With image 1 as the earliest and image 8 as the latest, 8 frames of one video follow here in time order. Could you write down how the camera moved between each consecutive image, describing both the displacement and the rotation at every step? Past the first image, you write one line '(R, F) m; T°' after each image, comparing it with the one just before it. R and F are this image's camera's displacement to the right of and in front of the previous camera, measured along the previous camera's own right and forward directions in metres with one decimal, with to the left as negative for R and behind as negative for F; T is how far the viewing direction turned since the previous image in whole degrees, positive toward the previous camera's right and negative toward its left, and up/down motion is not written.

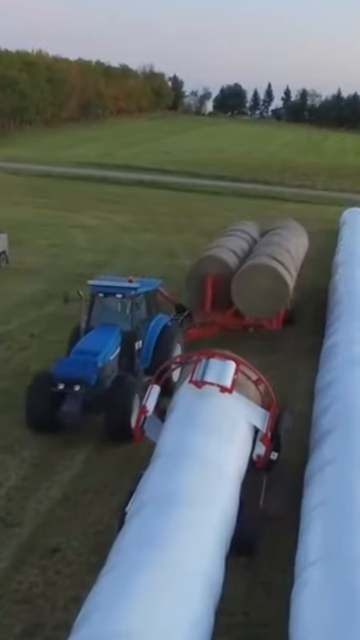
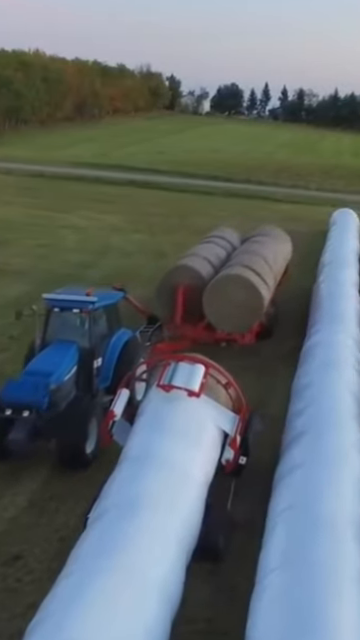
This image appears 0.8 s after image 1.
(+0.3, +0.1) m; 0°
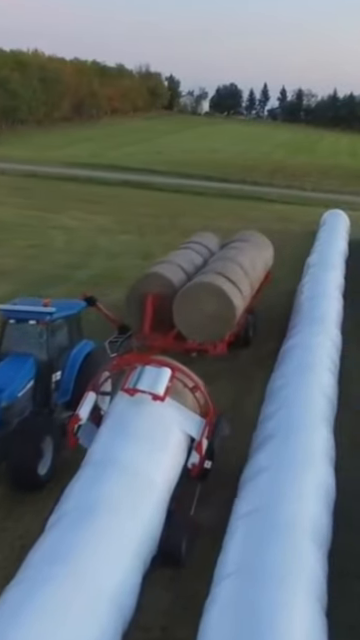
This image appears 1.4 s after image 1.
(+0.3, +0.1) m; 0°
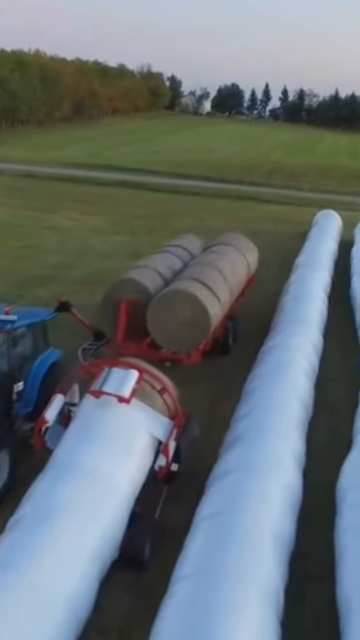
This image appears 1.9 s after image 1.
(+0.3, 0.0) m; 0°
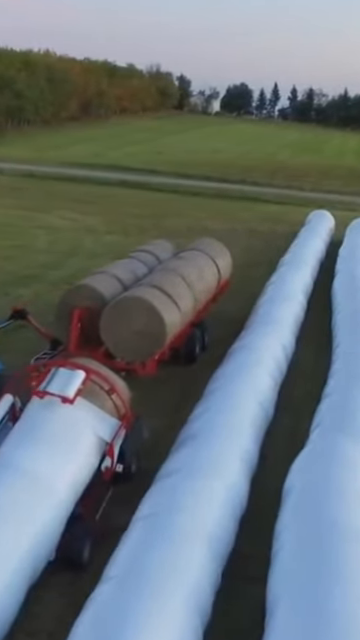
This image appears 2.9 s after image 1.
(+0.6, 0.0) m; -1°
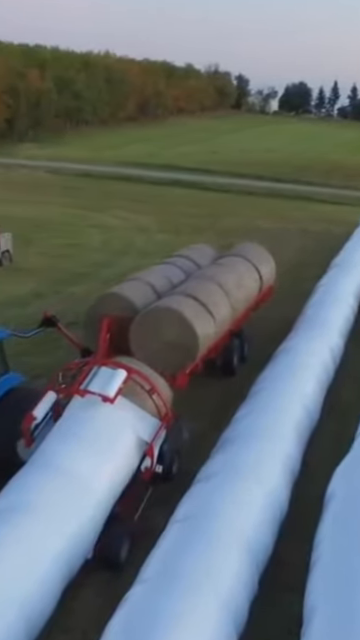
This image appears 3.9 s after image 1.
(+0.1, +0.1) m; -5°
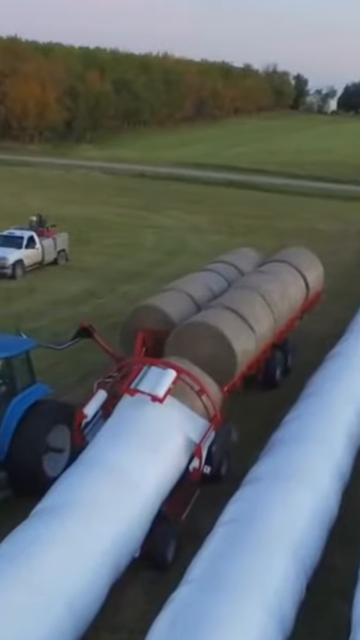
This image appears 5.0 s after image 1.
(0.0, 0.0) m; -5°
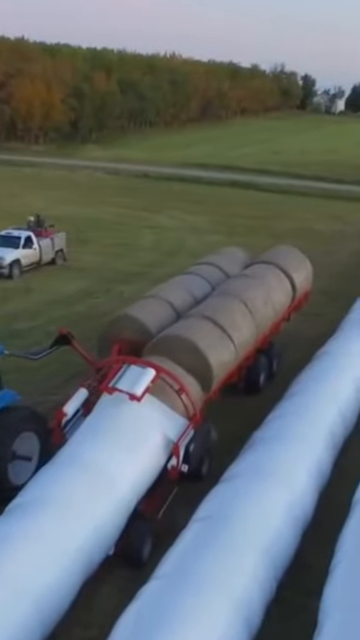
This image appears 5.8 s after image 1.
(+0.3, 0.0) m; -1°
